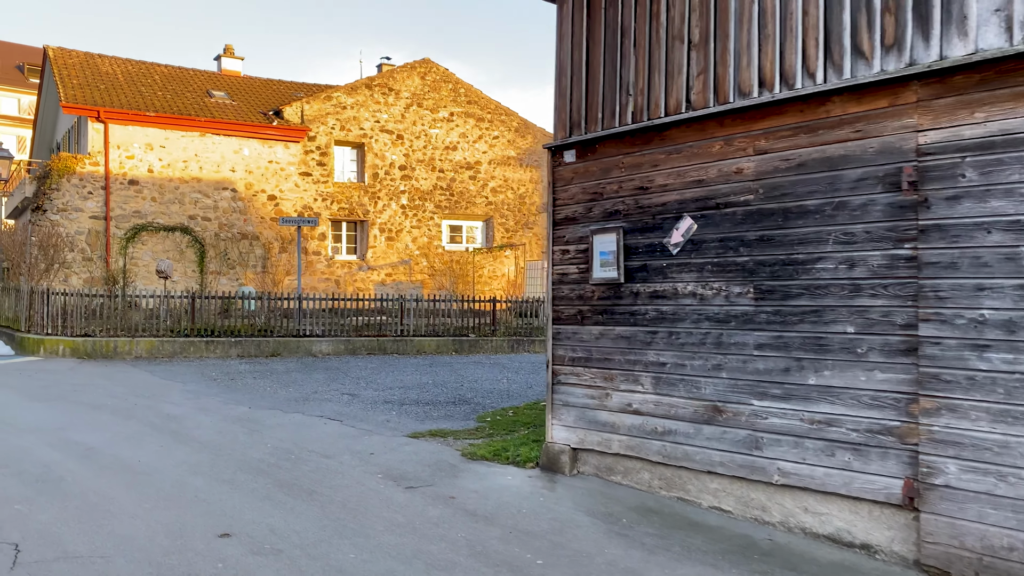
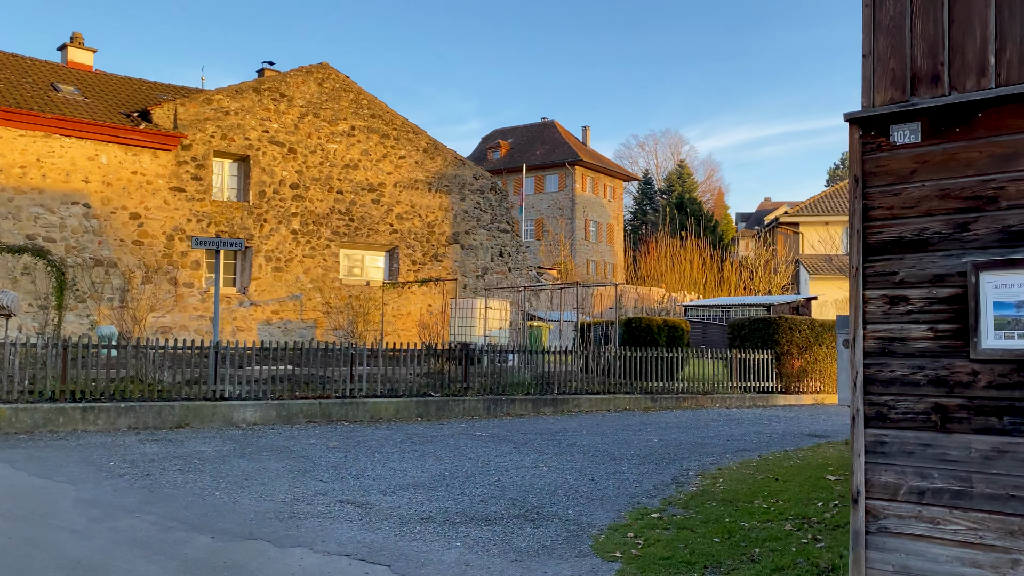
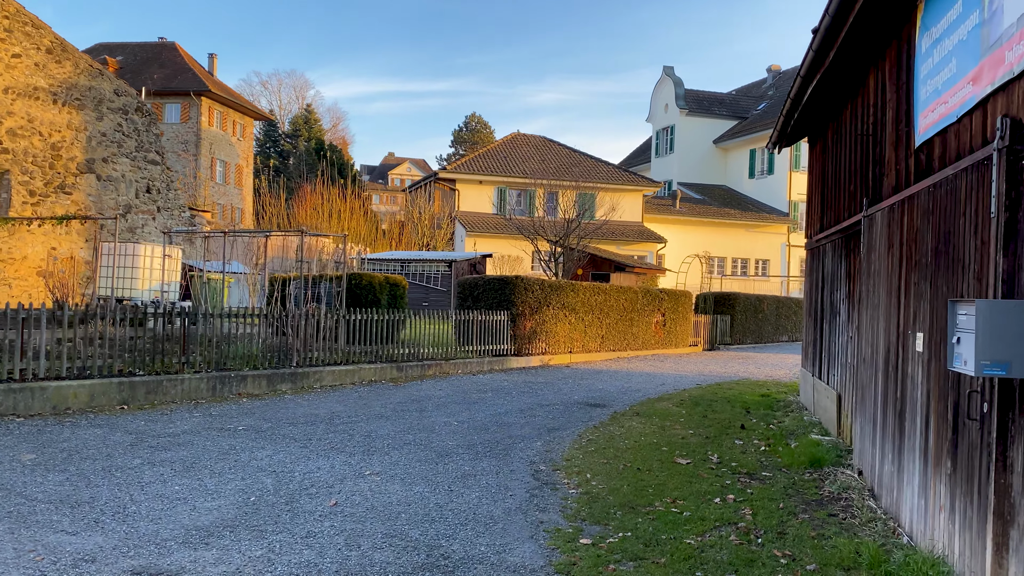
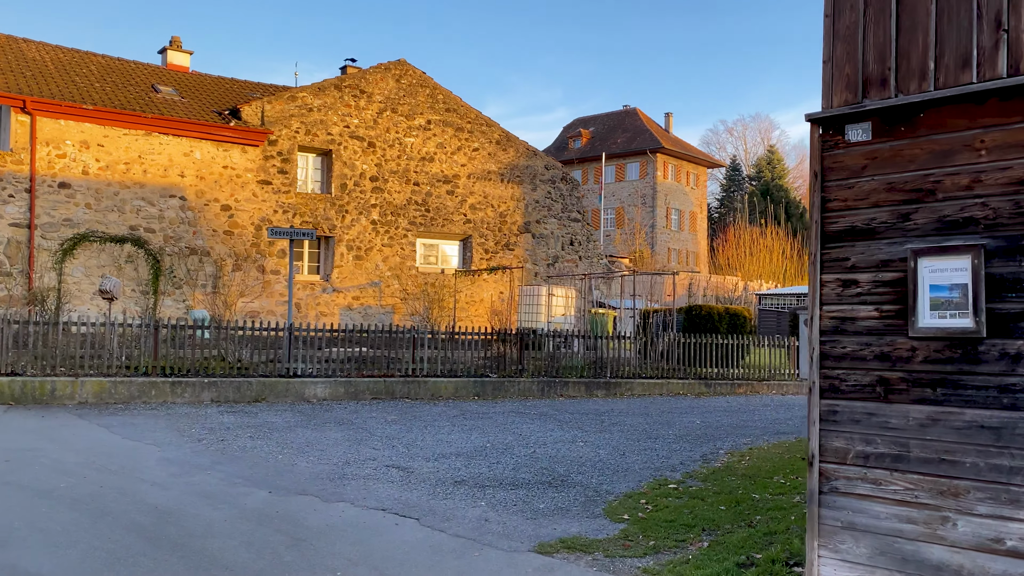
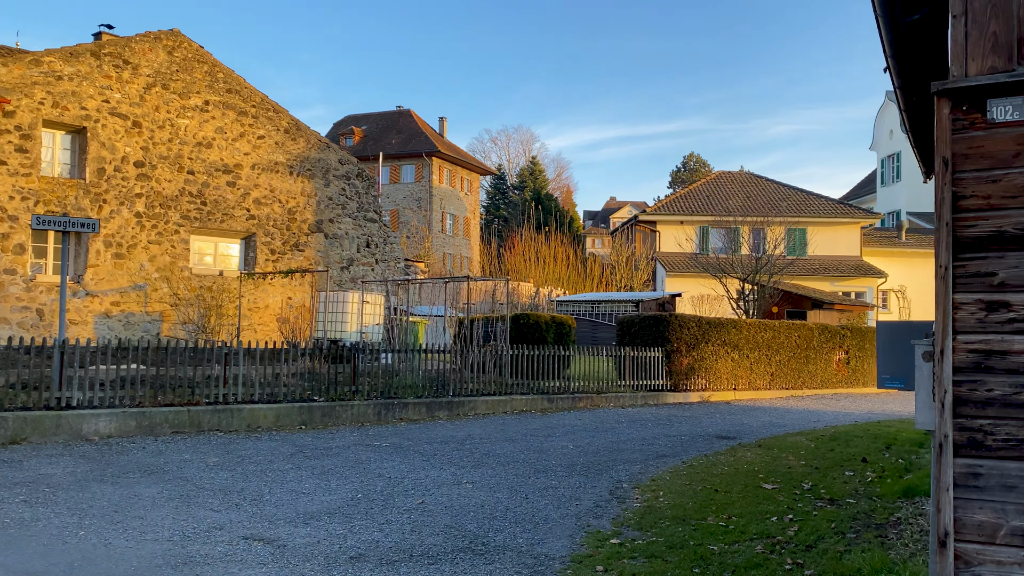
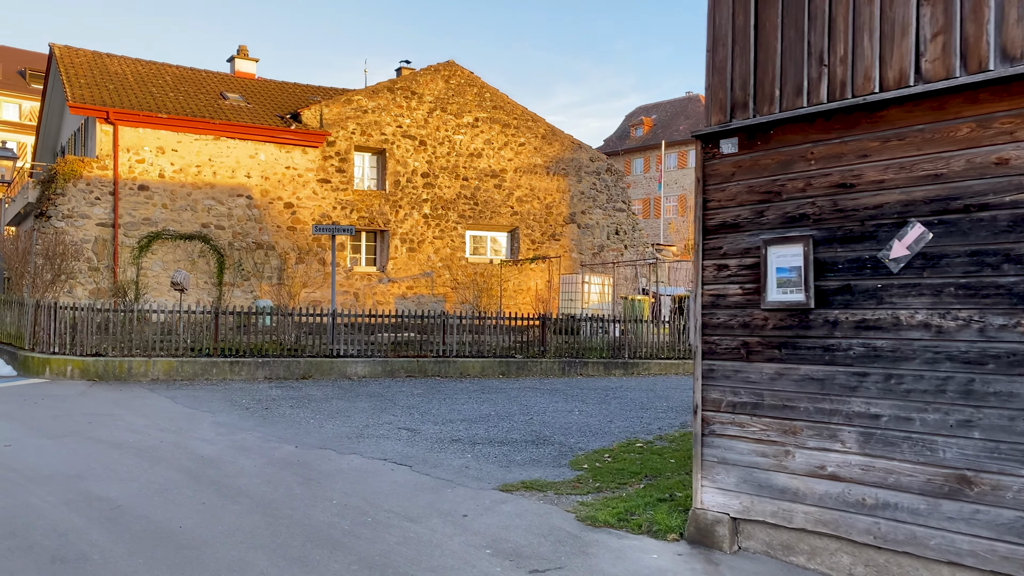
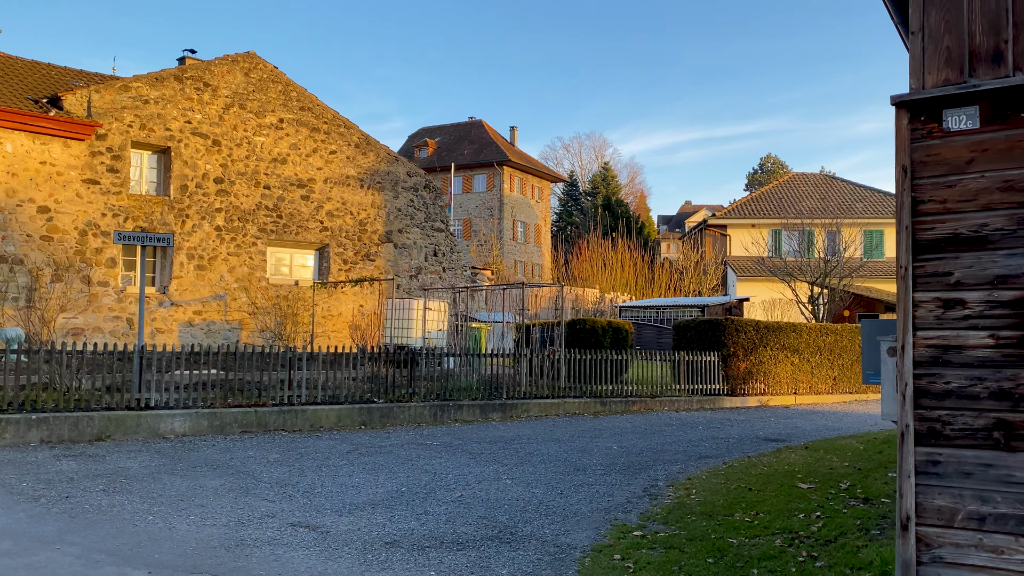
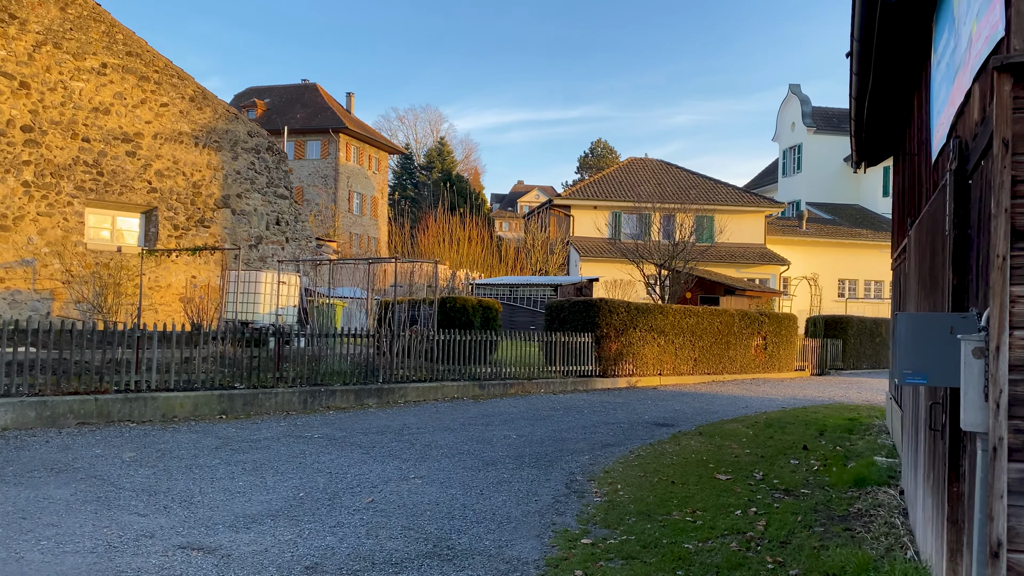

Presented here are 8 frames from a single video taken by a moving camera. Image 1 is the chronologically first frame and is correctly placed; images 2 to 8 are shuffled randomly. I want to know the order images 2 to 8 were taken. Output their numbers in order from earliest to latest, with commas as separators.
6, 4, 2, 7, 5, 8, 3
